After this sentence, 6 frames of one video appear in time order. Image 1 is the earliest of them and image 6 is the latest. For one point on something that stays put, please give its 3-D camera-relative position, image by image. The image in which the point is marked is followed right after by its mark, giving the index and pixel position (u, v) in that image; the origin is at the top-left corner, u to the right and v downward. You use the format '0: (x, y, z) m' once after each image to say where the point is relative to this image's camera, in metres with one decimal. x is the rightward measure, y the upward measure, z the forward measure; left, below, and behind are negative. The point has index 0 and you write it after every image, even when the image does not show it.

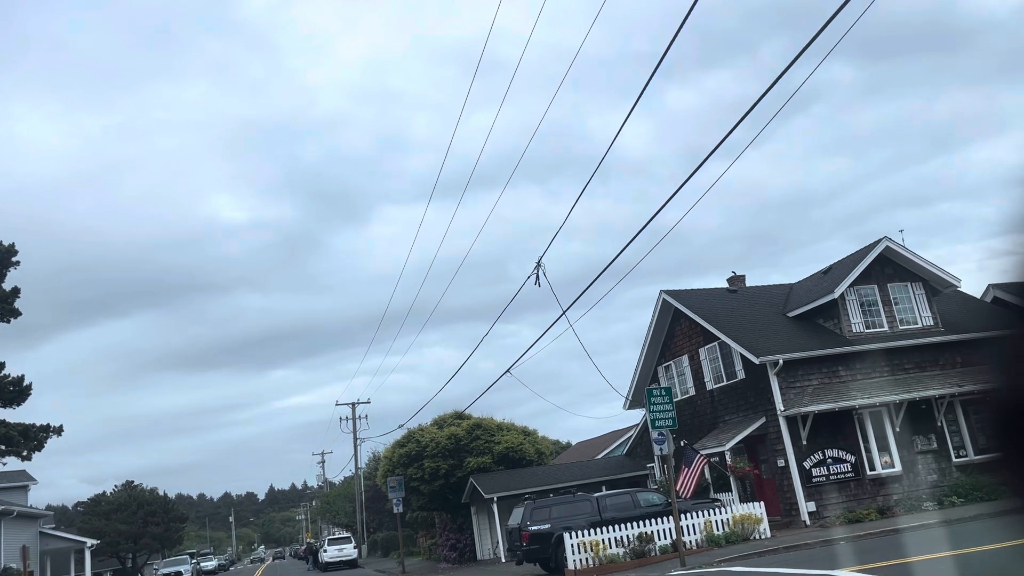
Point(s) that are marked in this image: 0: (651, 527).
0: (+3.4, -5.8, +19.8) m
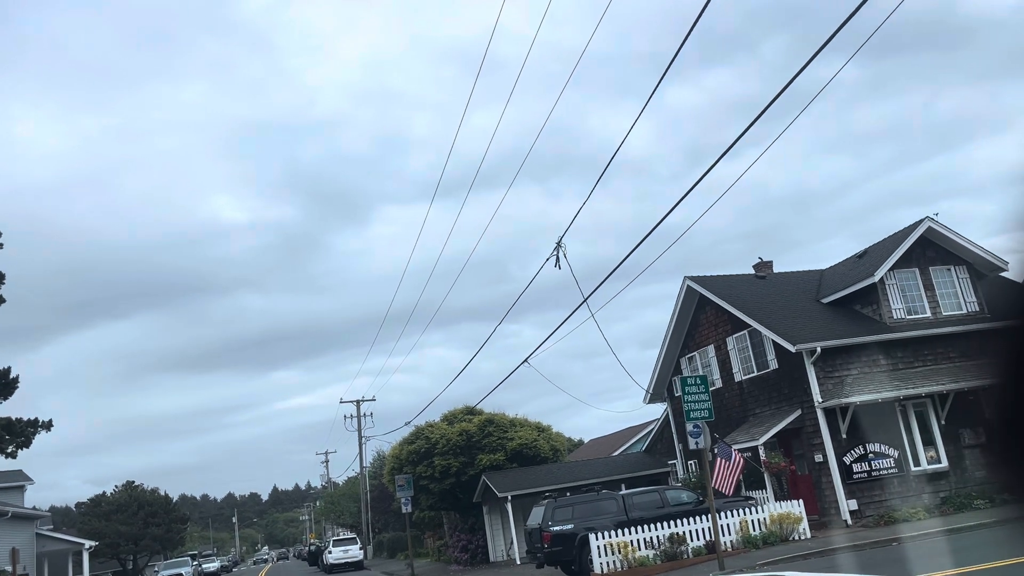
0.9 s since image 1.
0: (+3.9, -5.4, +18.4) m
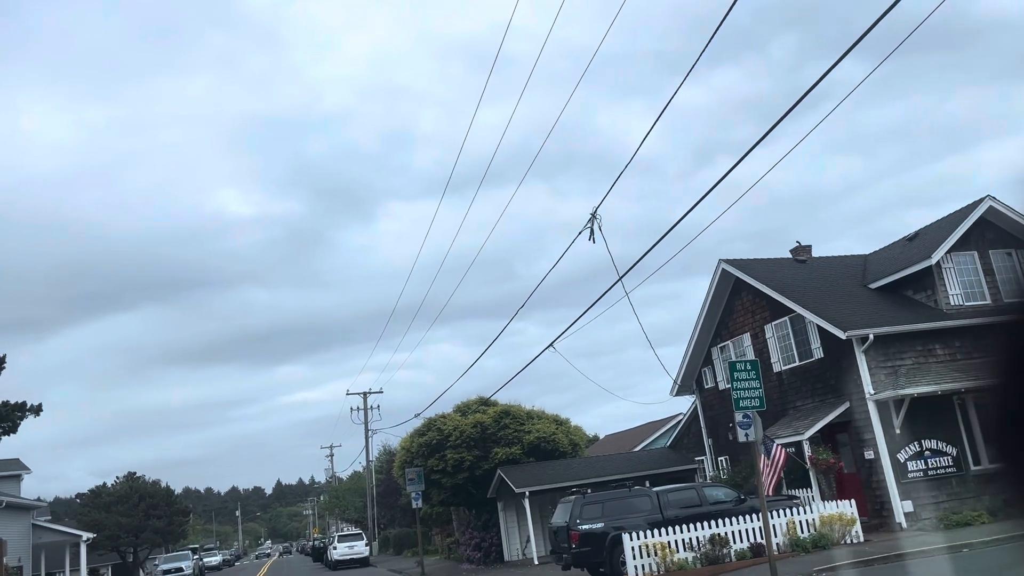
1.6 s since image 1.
0: (+4.4, -5.0, +16.8) m
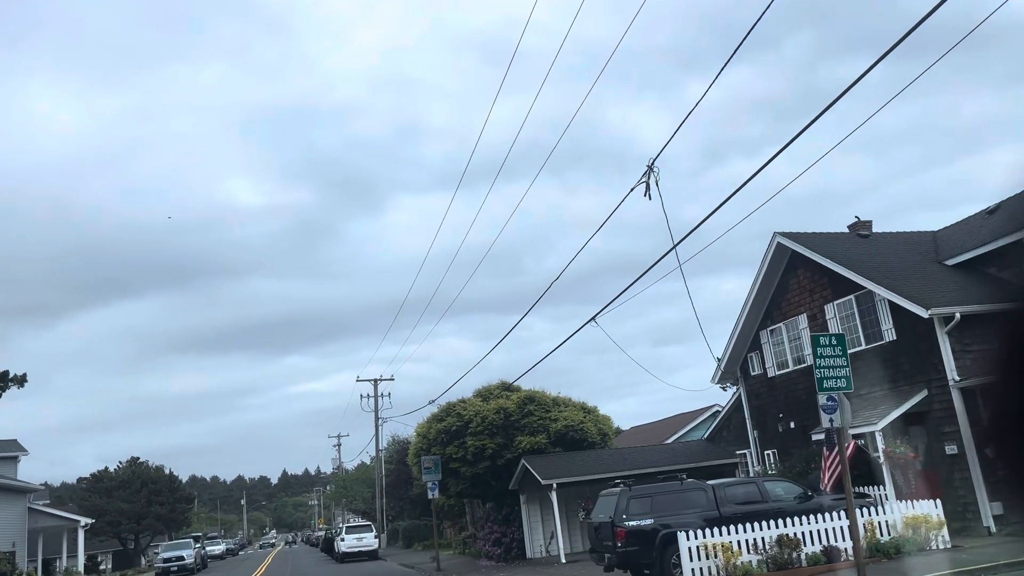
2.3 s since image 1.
0: (+5.1, -4.3, +14.7) m
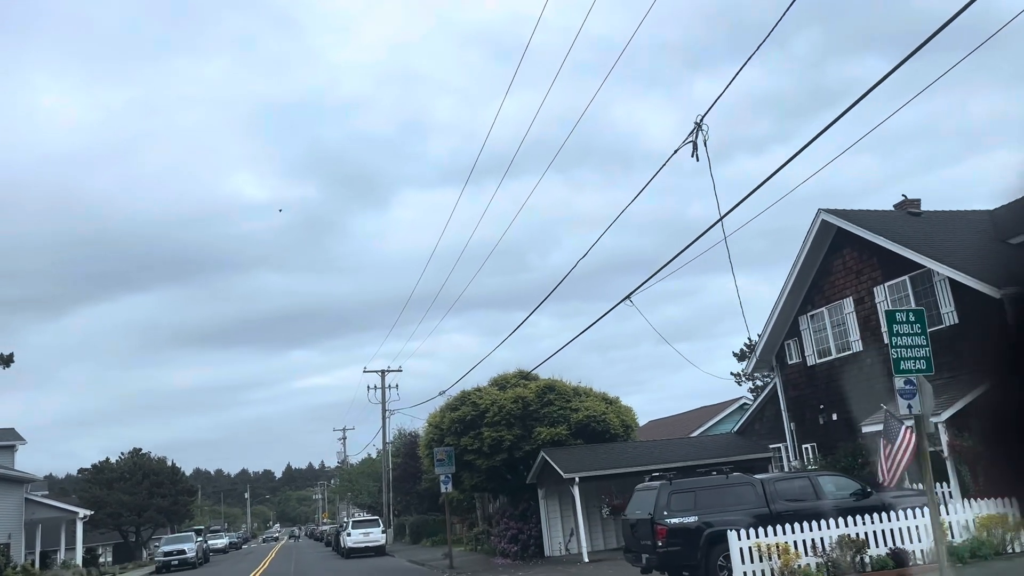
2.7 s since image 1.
0: (+5.6, -3.9, +13.2) m
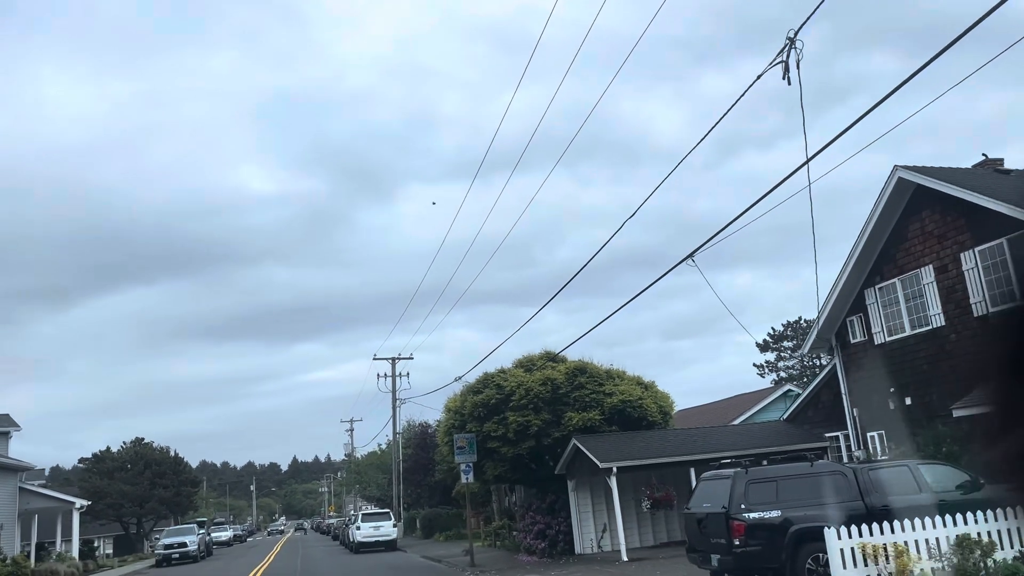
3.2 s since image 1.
0: (+6.3, -3.2, +11.0) m
